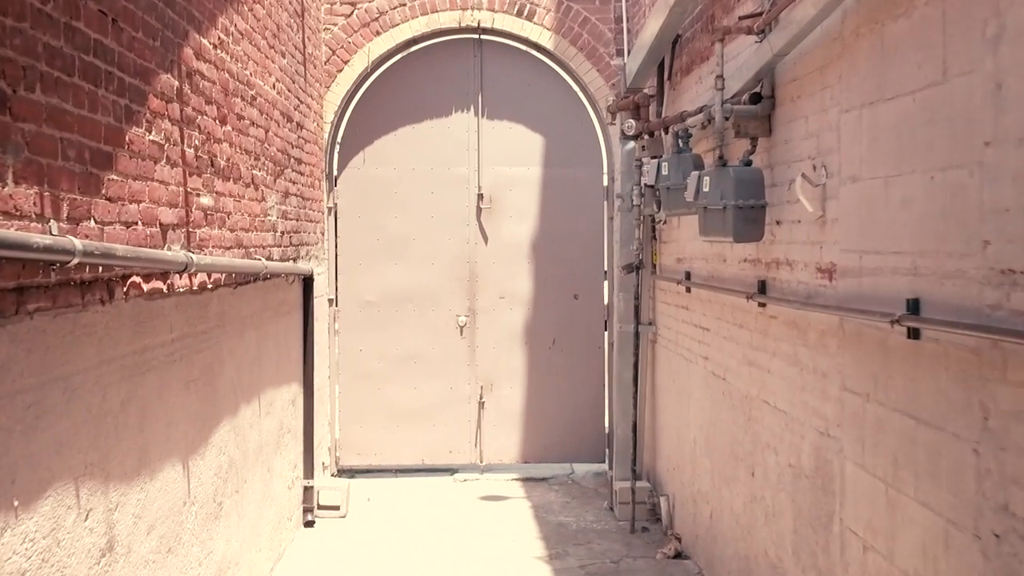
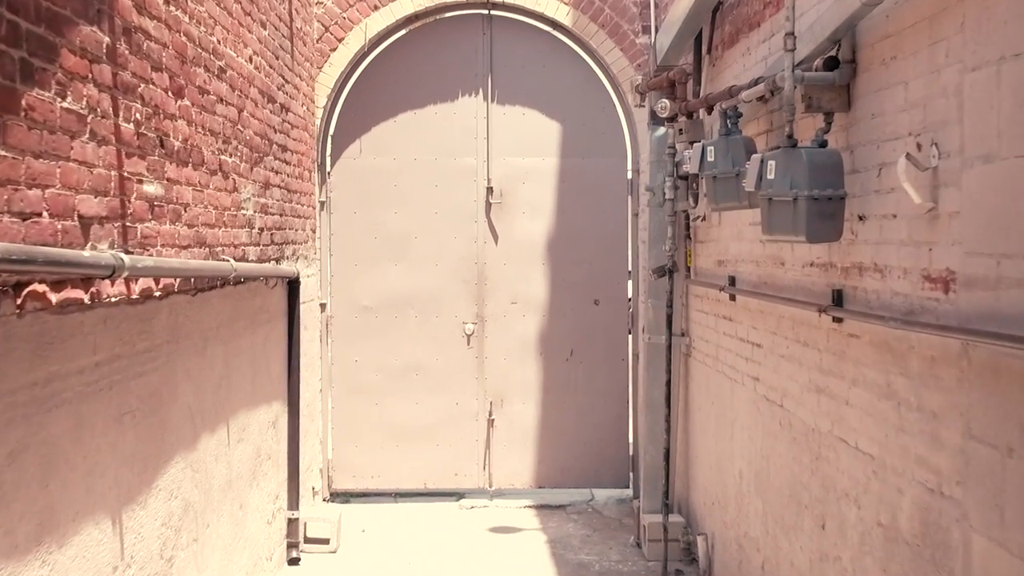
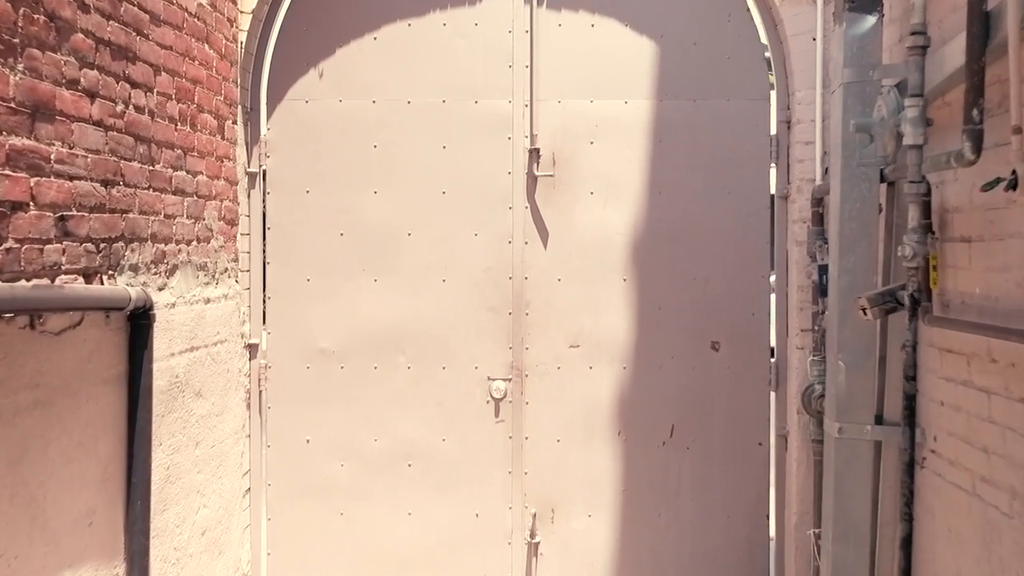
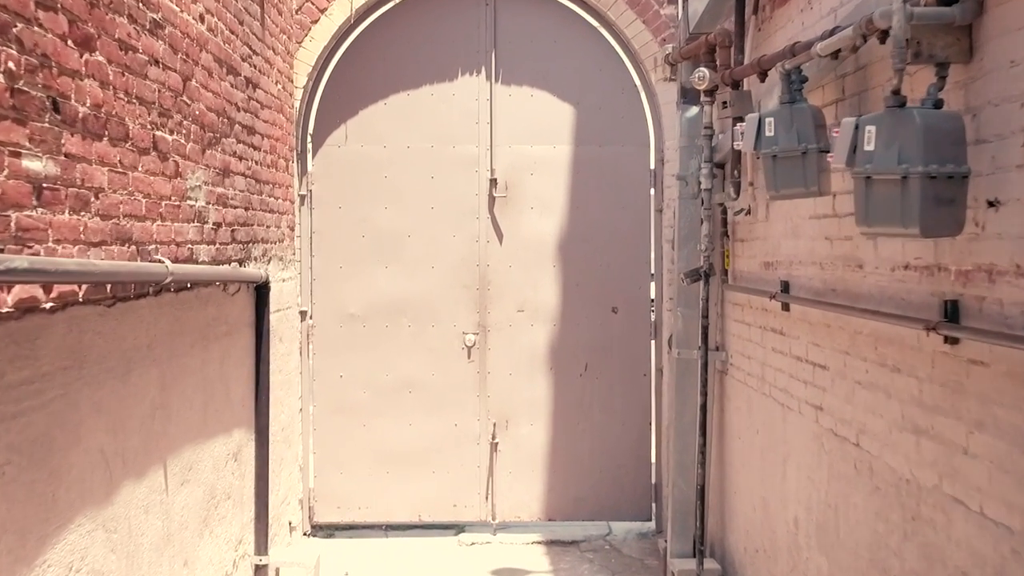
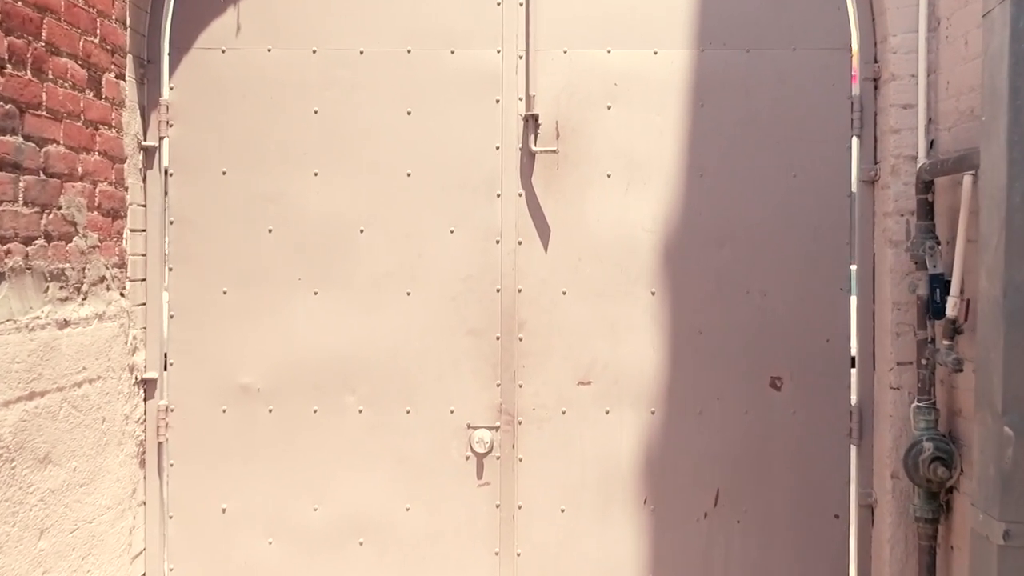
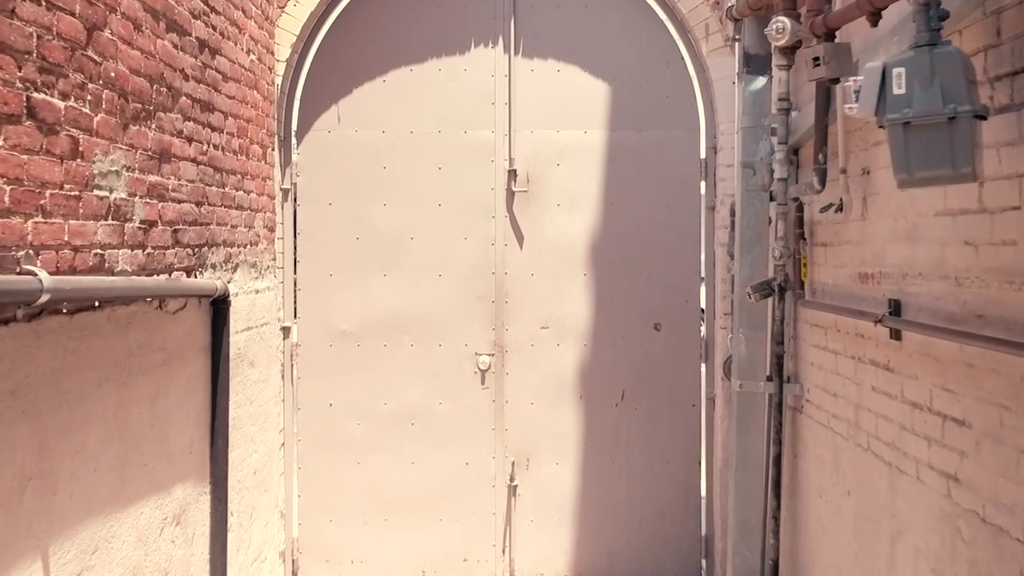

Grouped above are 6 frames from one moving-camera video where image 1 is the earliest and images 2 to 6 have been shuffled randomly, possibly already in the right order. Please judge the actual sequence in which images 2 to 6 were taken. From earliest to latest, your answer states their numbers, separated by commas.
2, 4, 6, 3, 5
